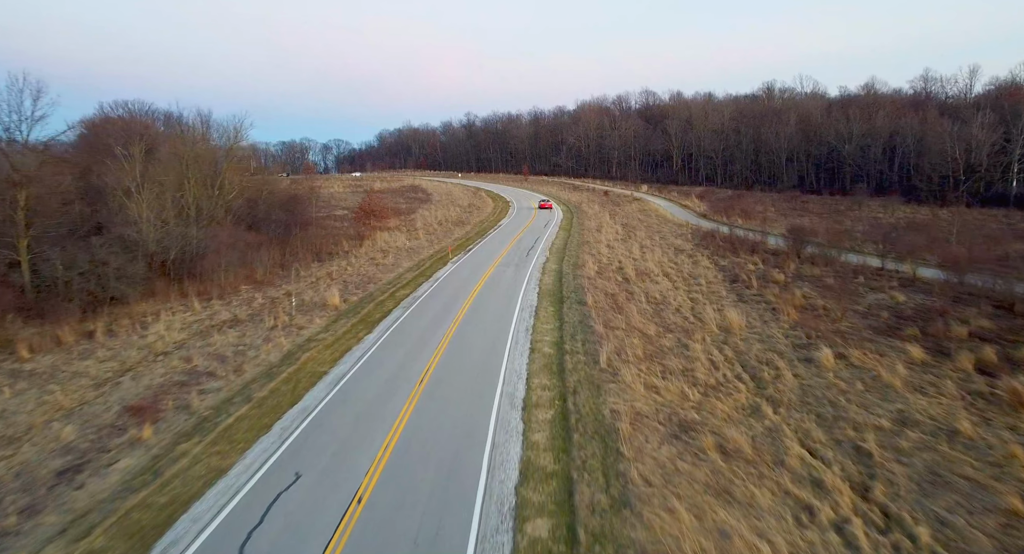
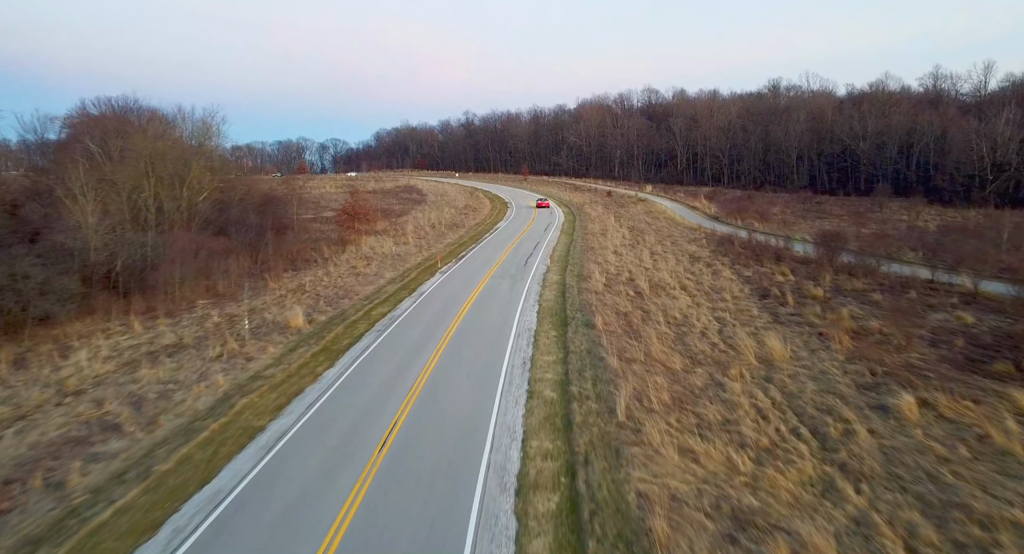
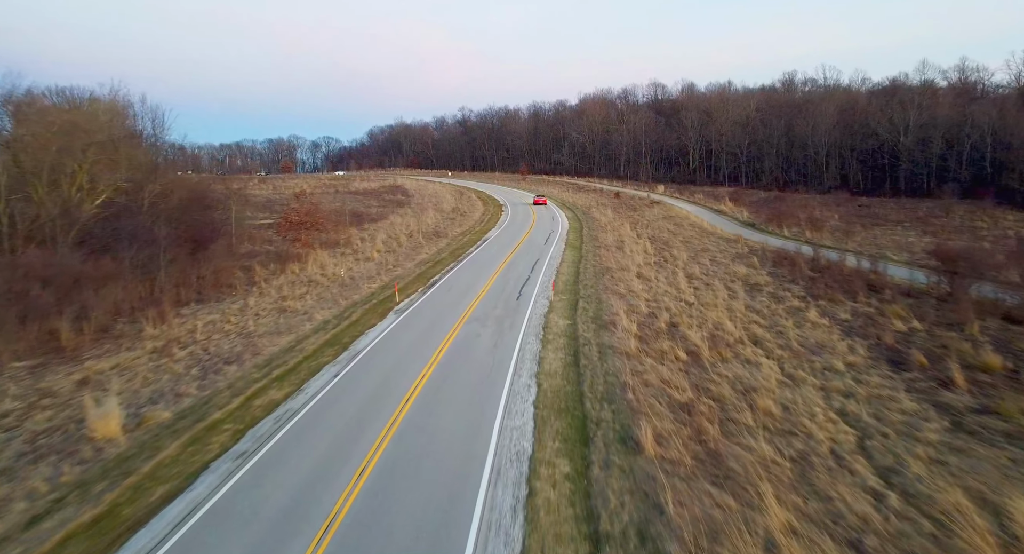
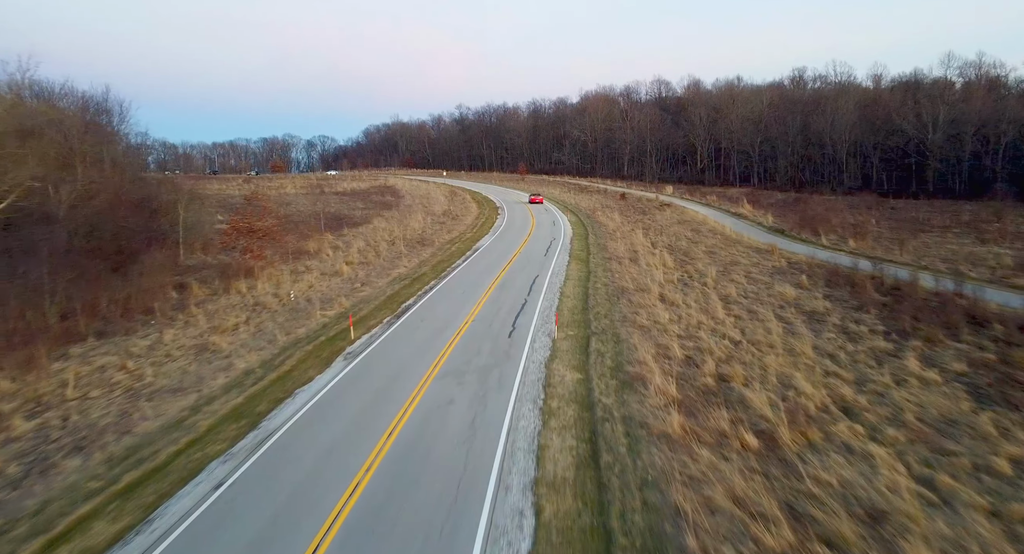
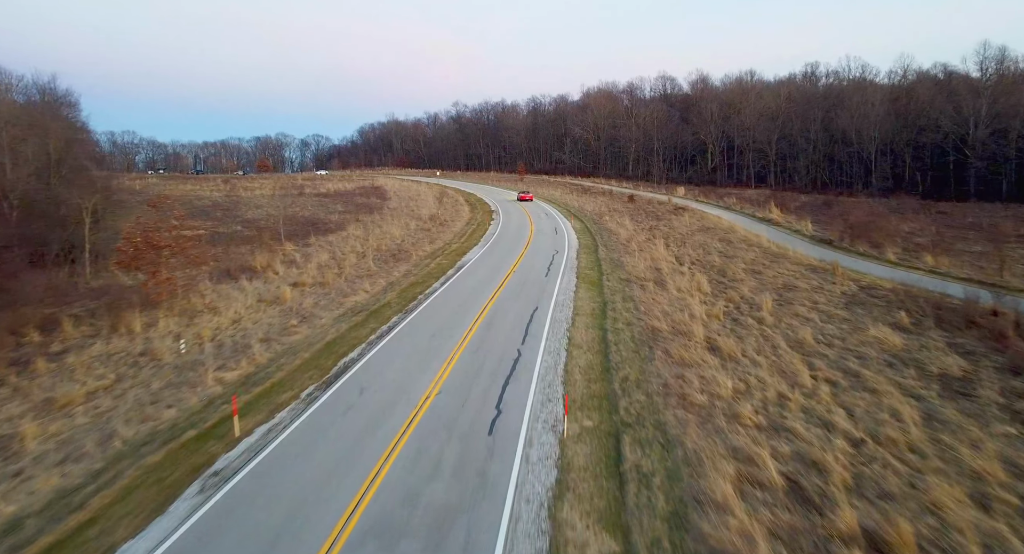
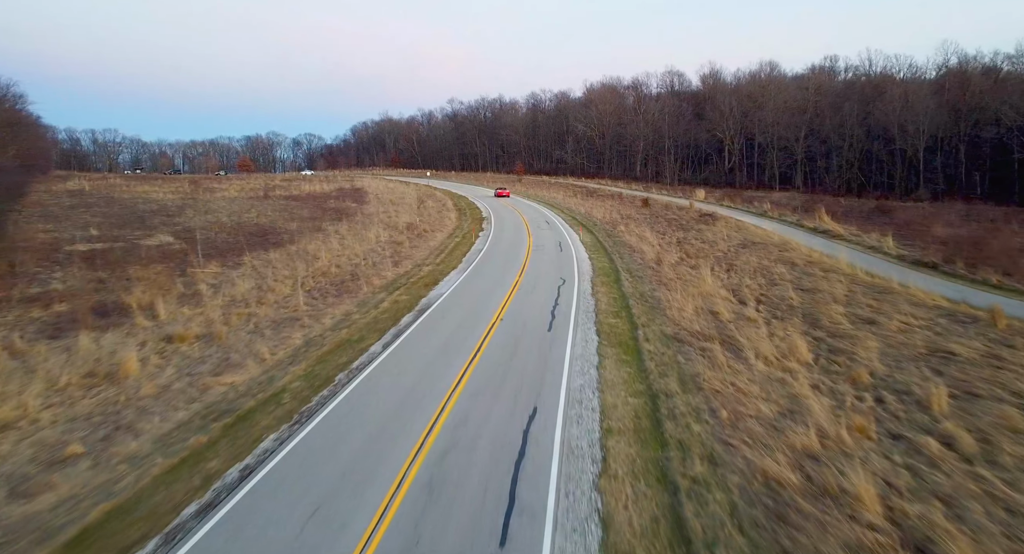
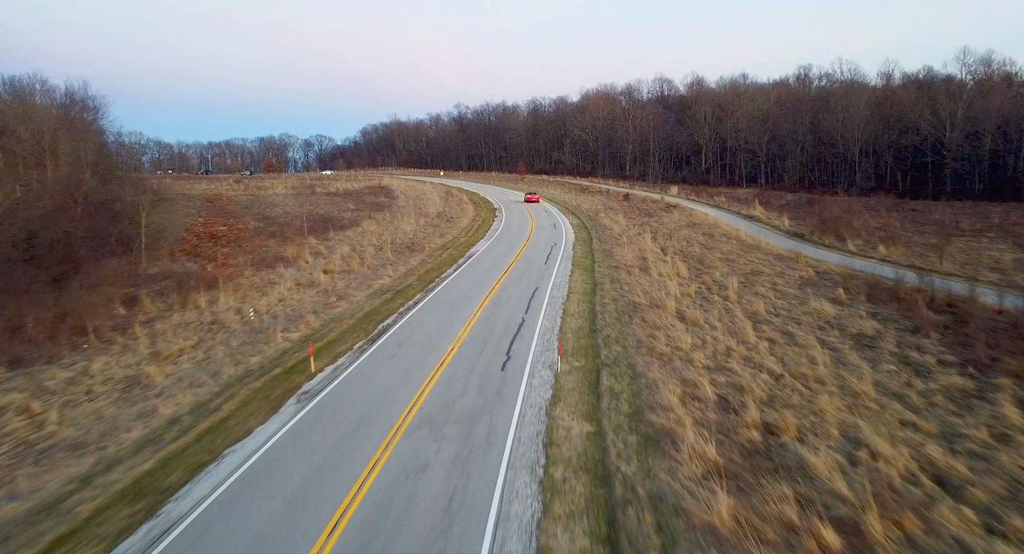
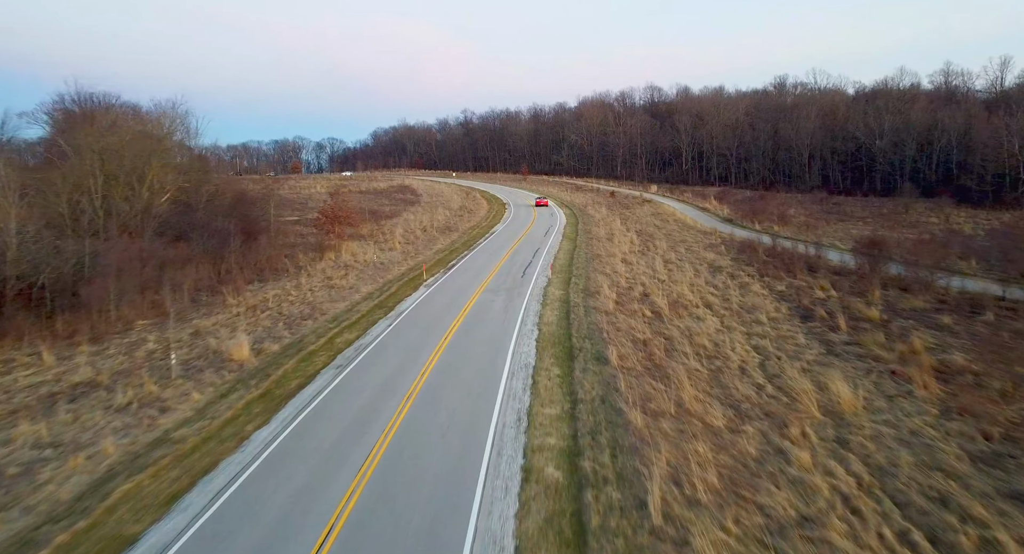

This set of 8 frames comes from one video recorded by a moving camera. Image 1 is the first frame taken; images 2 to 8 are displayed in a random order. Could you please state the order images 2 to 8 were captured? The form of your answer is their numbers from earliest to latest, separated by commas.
2, 8, 3, 4, 7, 5, 6
